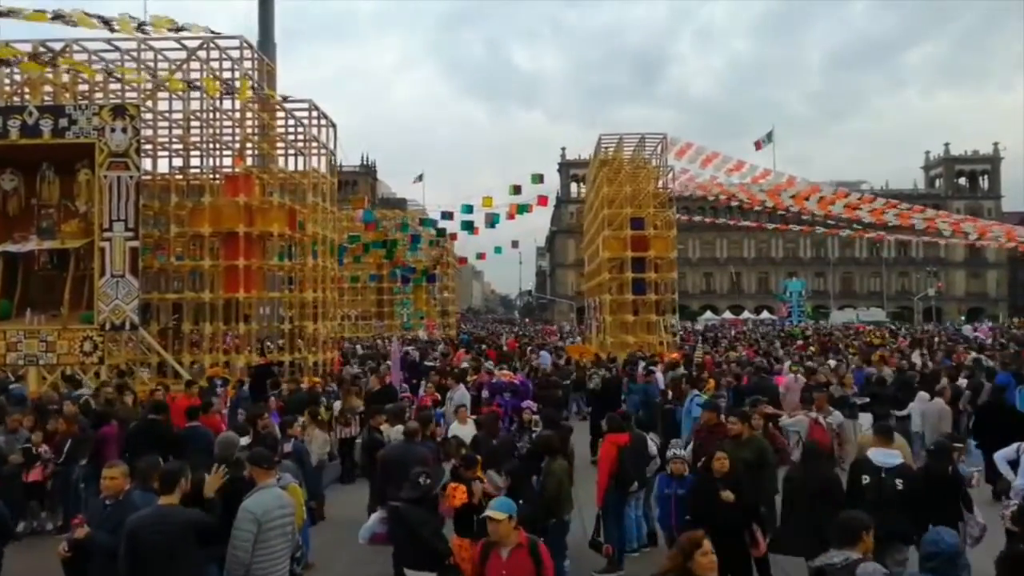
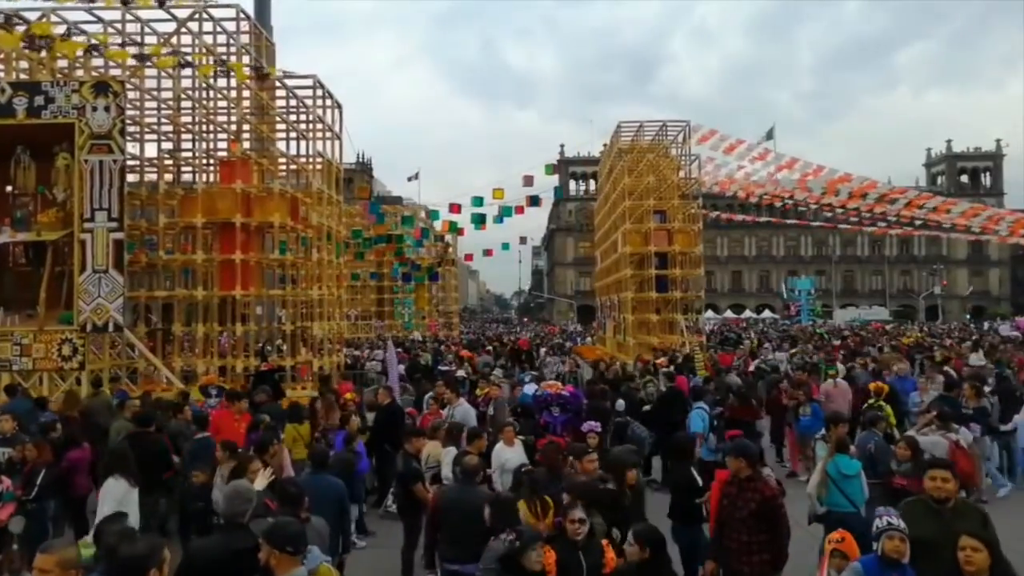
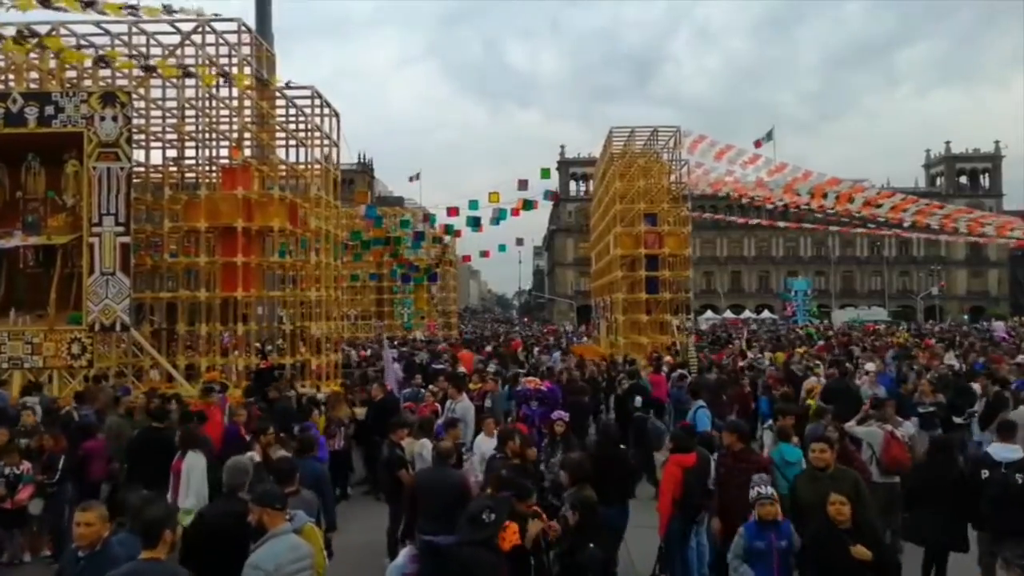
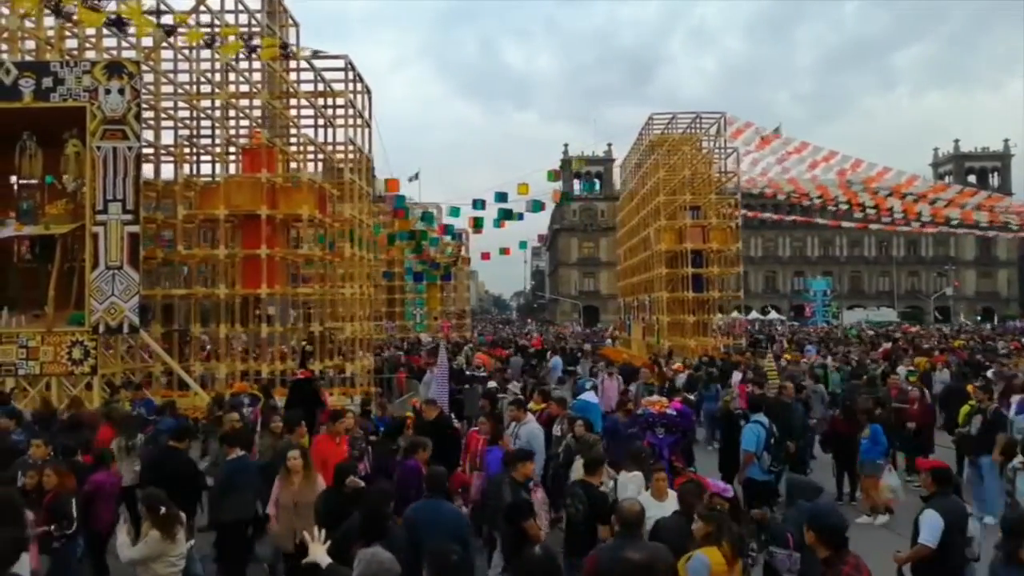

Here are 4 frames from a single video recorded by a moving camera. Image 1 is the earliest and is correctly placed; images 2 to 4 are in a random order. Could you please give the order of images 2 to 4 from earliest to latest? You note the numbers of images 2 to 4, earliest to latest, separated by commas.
3, 2, 4
